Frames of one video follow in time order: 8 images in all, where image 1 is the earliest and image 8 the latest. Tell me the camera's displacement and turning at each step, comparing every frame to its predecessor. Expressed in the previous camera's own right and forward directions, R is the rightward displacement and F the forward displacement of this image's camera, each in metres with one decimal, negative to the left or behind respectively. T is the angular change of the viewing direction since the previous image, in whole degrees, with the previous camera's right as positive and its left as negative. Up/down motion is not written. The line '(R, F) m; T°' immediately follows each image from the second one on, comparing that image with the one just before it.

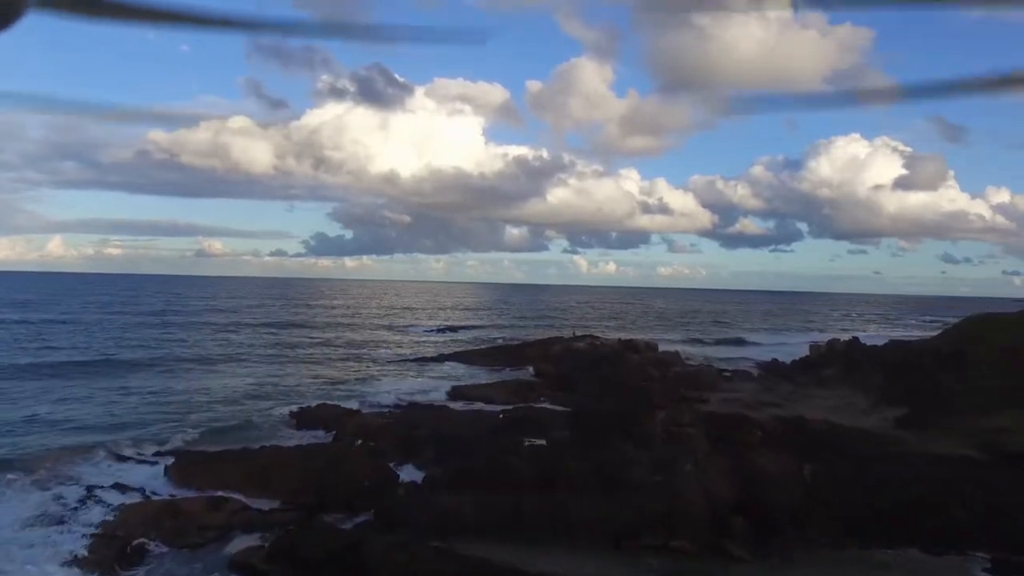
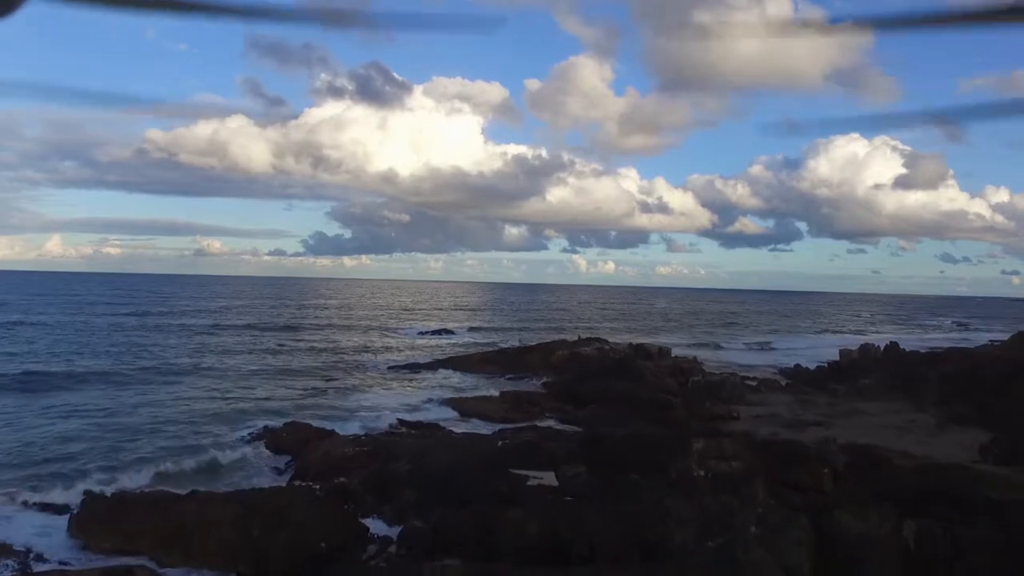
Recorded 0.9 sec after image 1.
(-0.1, +4.7) m; 0°
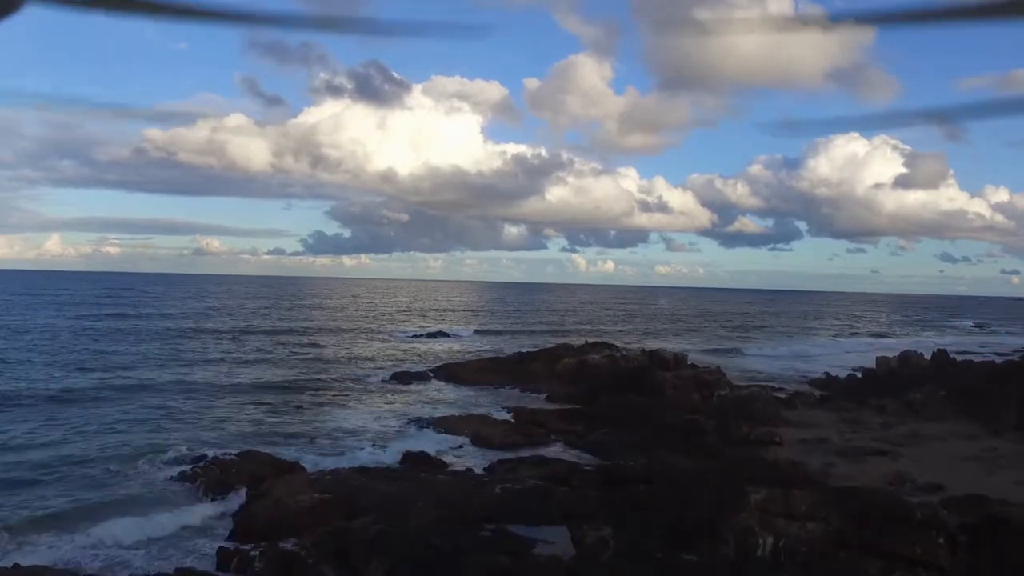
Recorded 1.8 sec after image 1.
(-0.1, +4.7) m; 0°
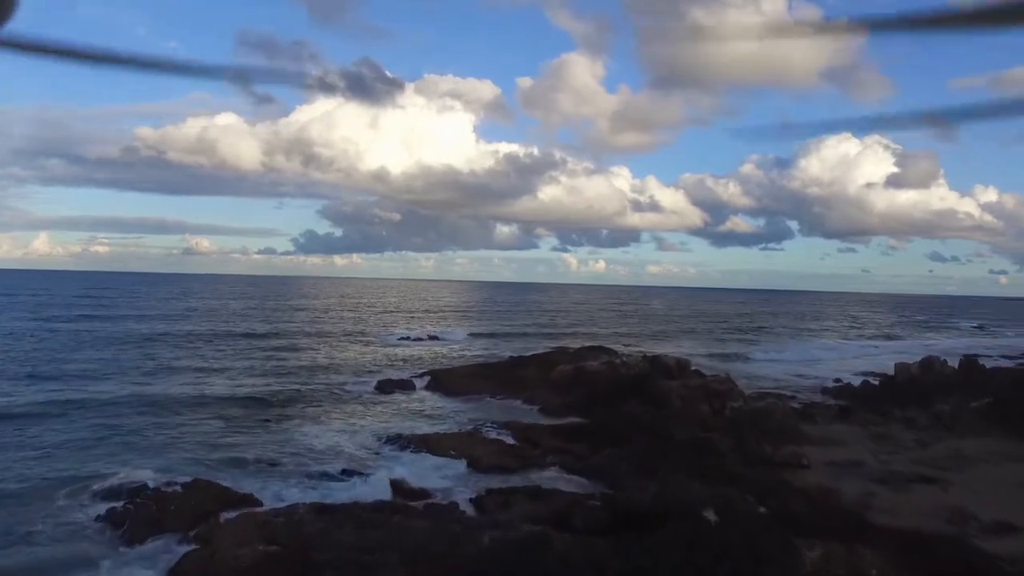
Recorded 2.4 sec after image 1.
(0.0, +3.2) m; +1°
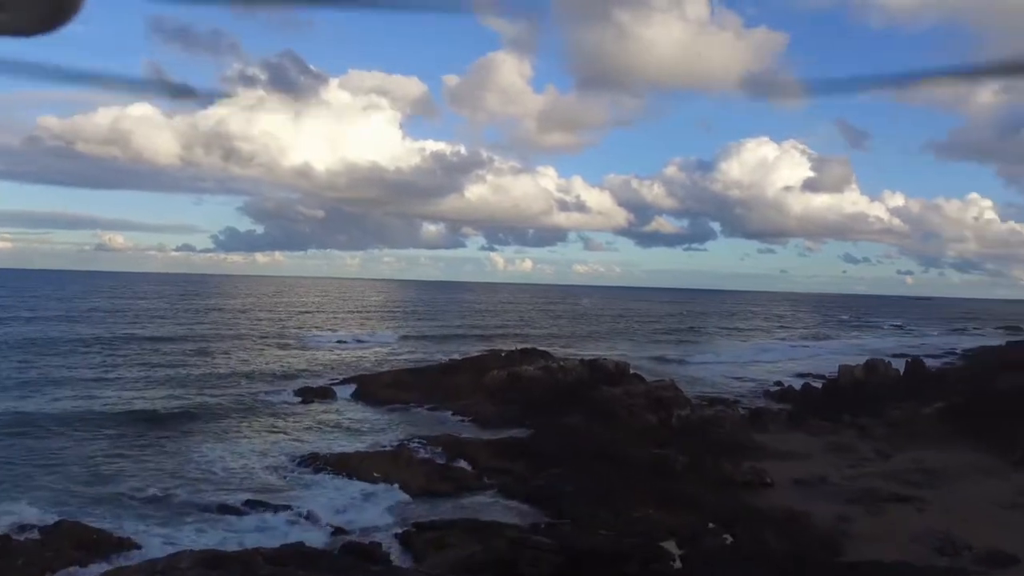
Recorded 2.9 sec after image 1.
(-0.1, +2.8) m; +5°
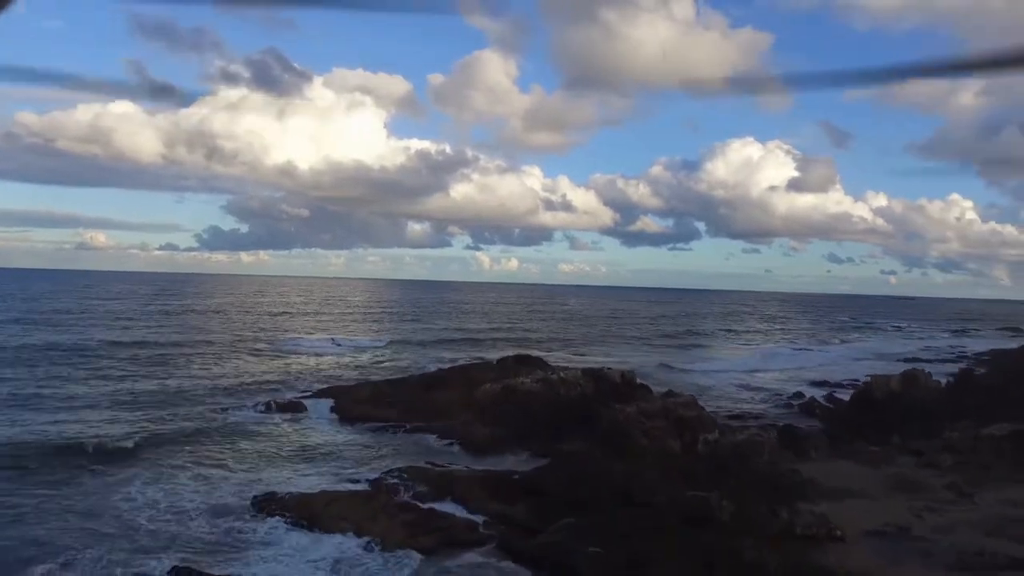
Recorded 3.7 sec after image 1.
(-0.4, +4.3) m; +1°
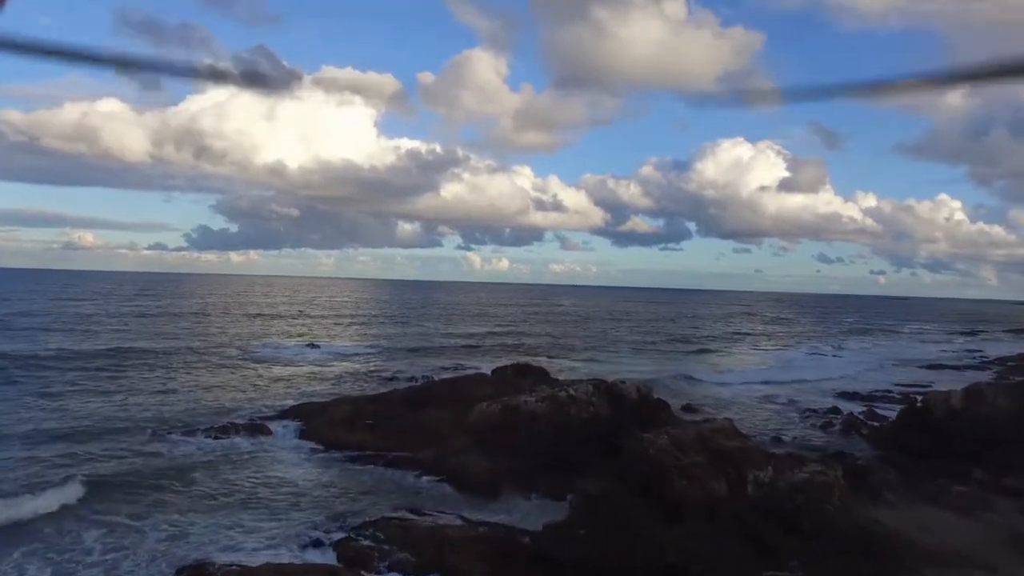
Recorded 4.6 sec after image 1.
(-0.4, +4.8) m; +1°
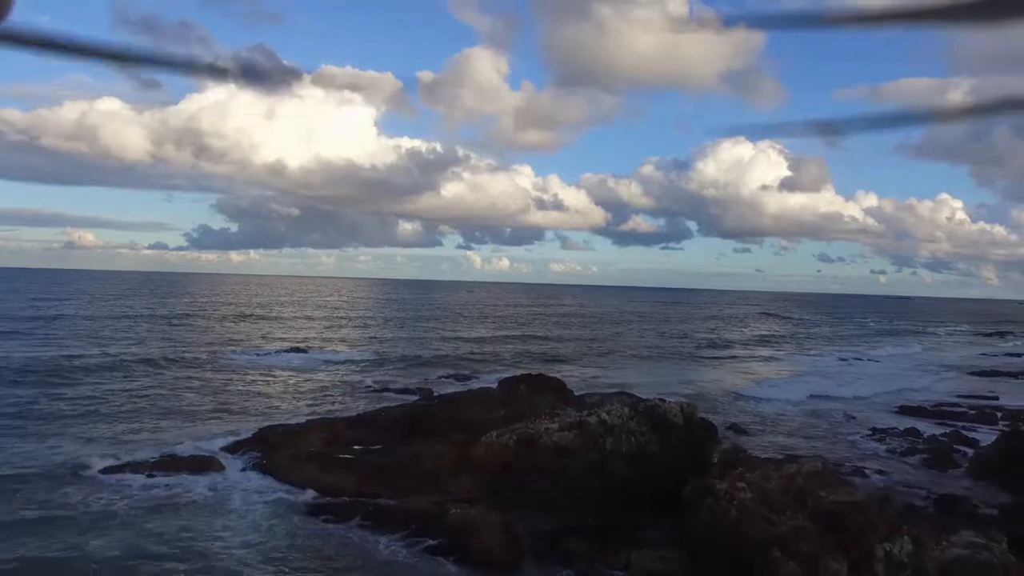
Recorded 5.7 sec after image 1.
(-0.5, +5.9) m; 0°
